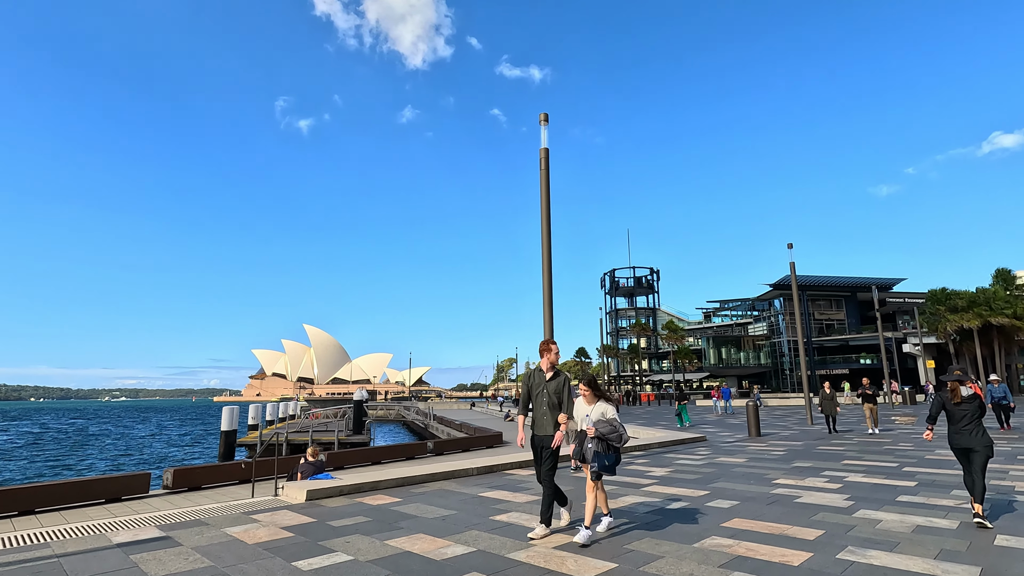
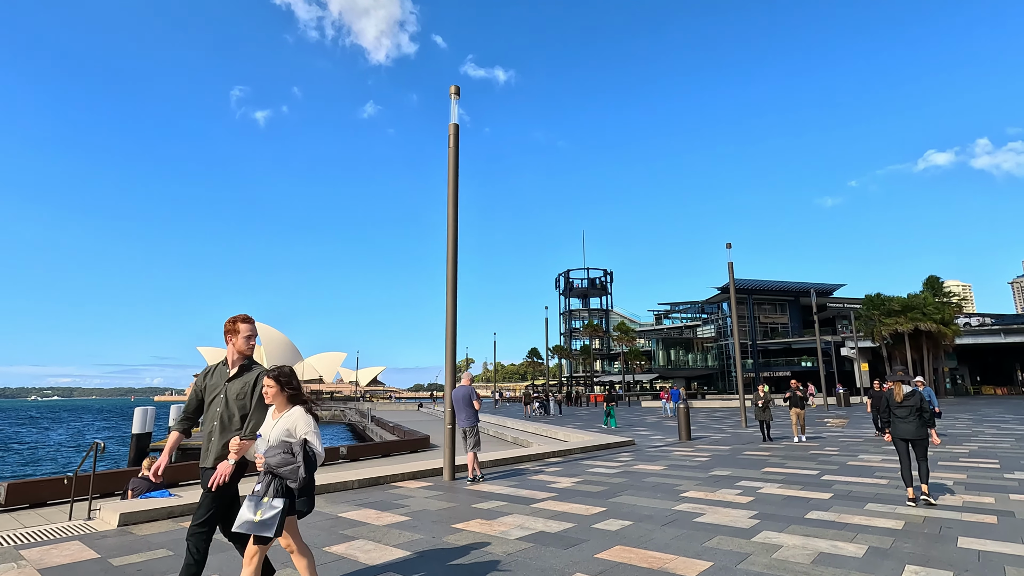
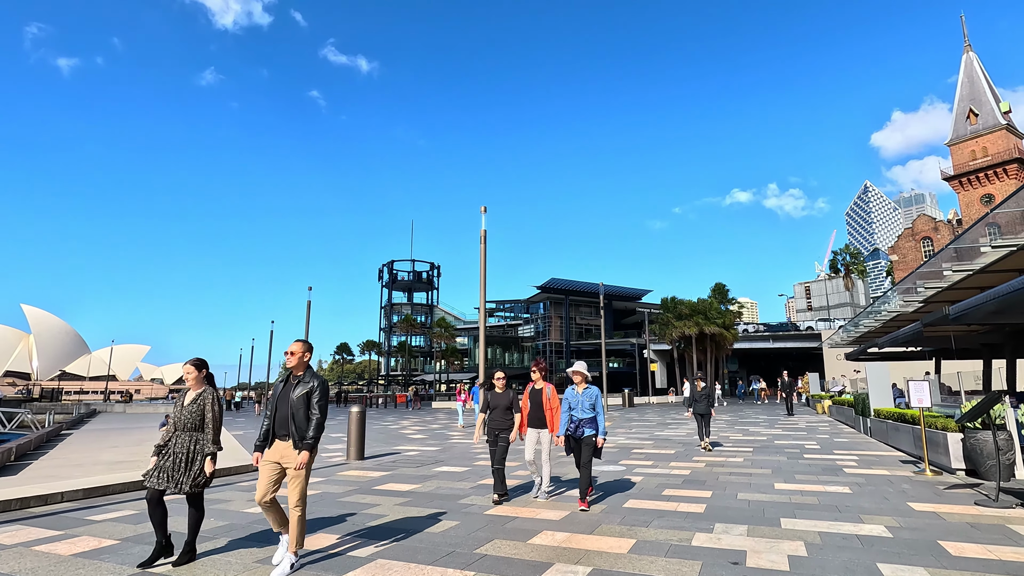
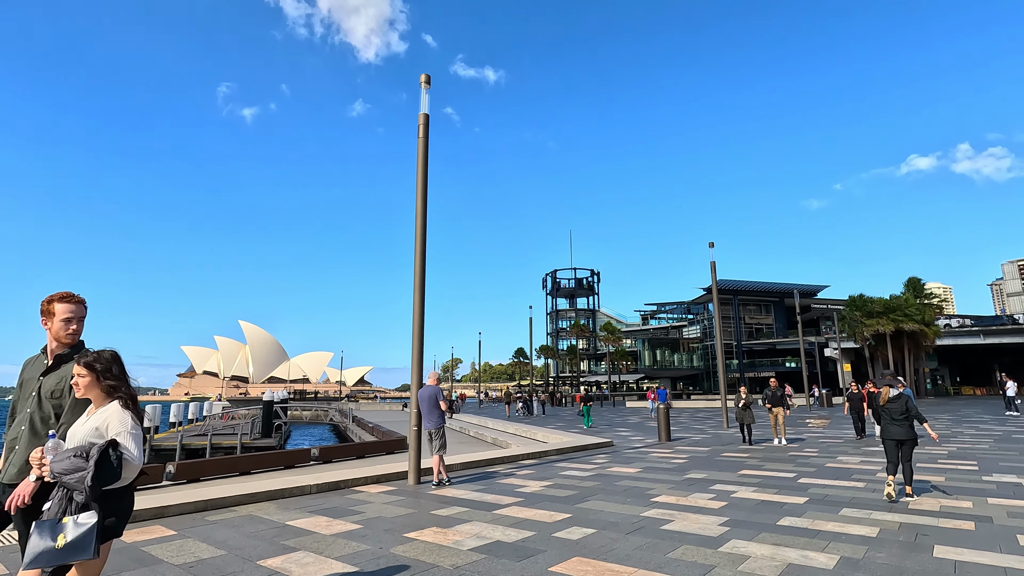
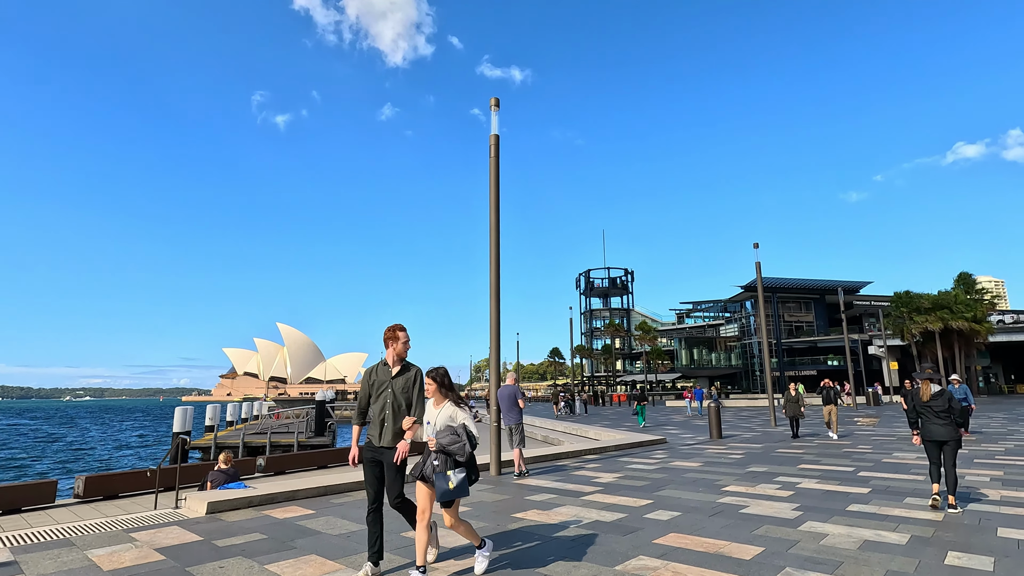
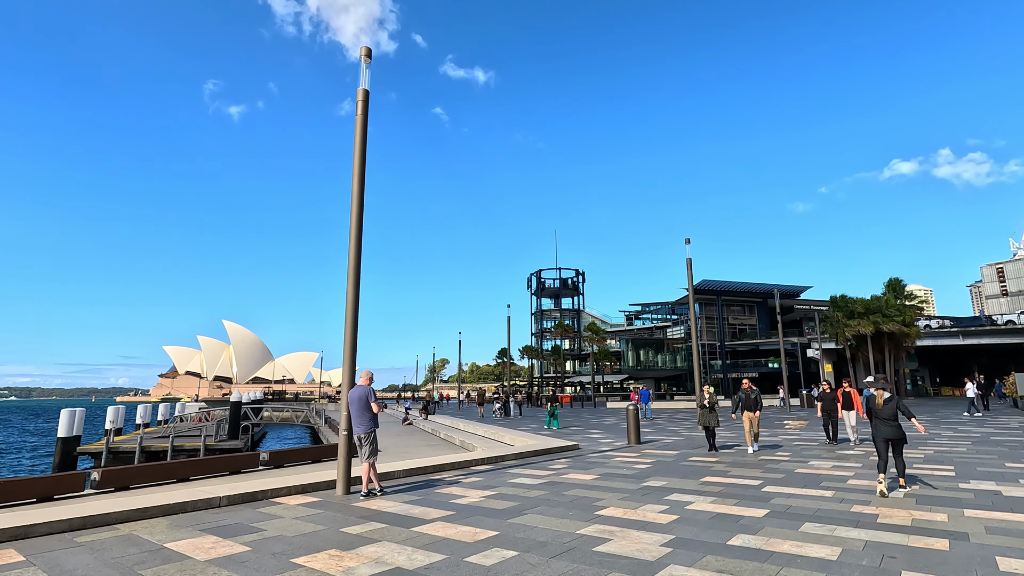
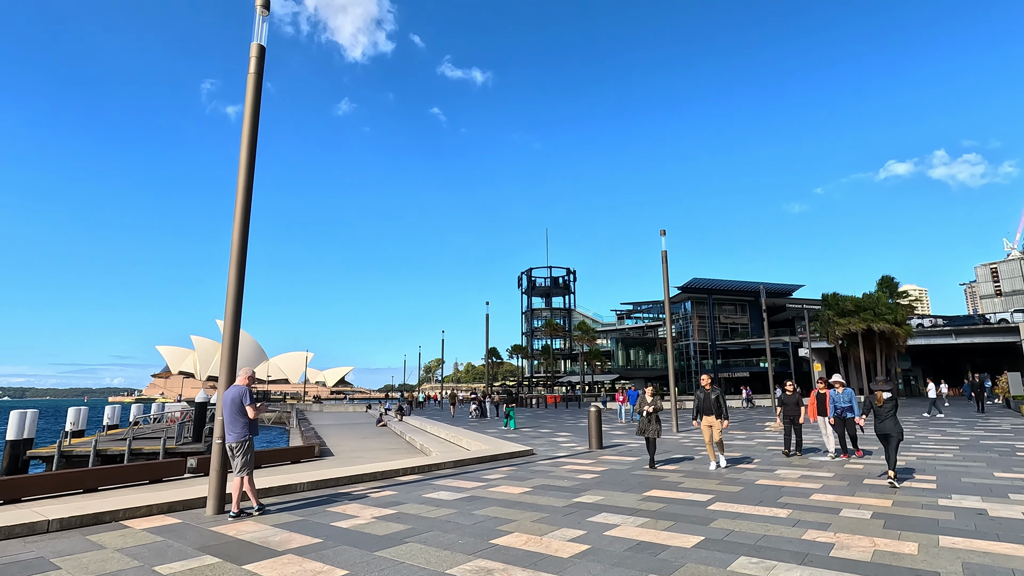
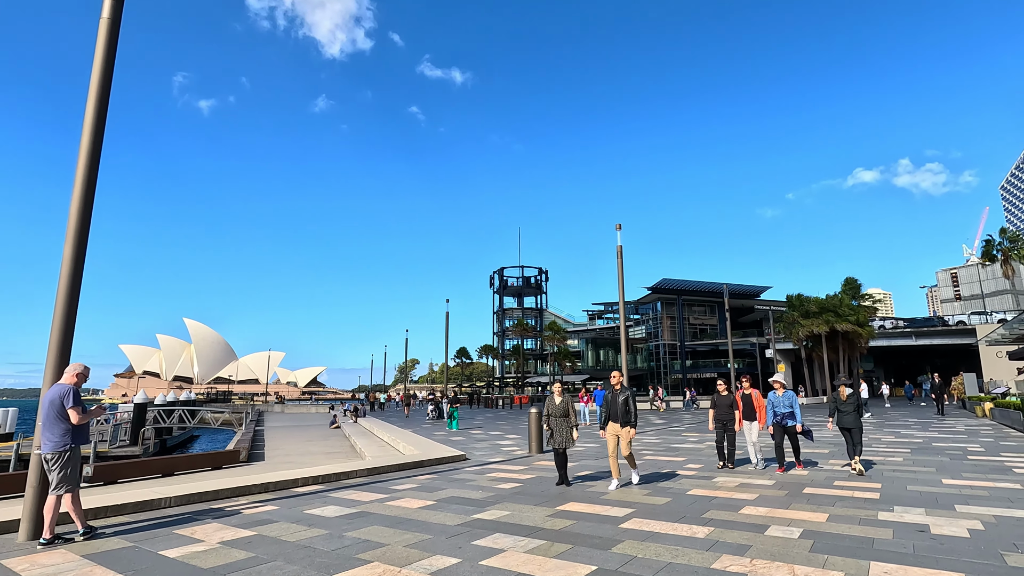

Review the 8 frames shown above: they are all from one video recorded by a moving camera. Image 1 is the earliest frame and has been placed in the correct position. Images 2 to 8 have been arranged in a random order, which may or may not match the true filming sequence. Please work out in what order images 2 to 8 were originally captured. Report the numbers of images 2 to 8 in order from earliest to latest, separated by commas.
5, 2, 4, 6, 7, 8, 3
